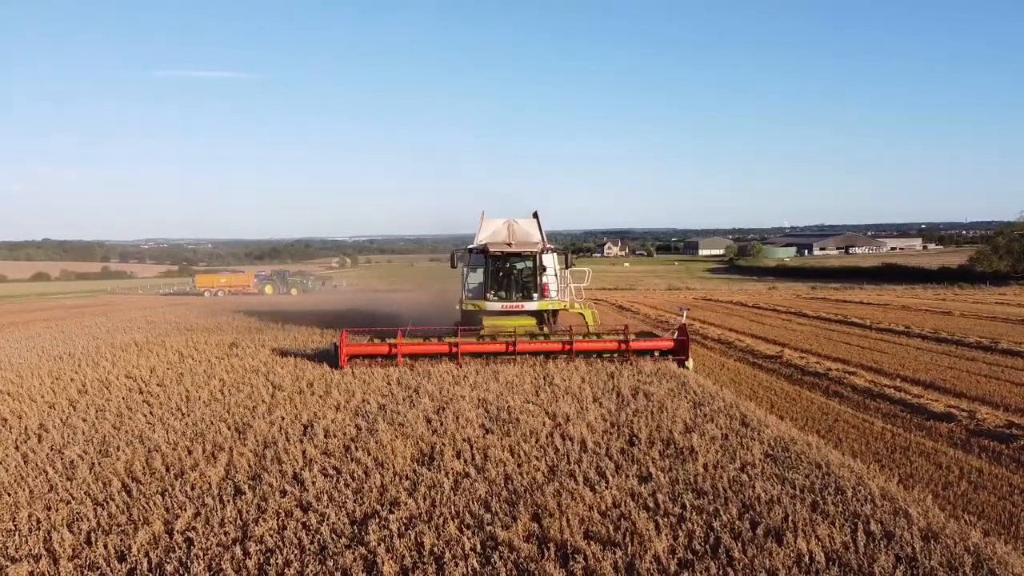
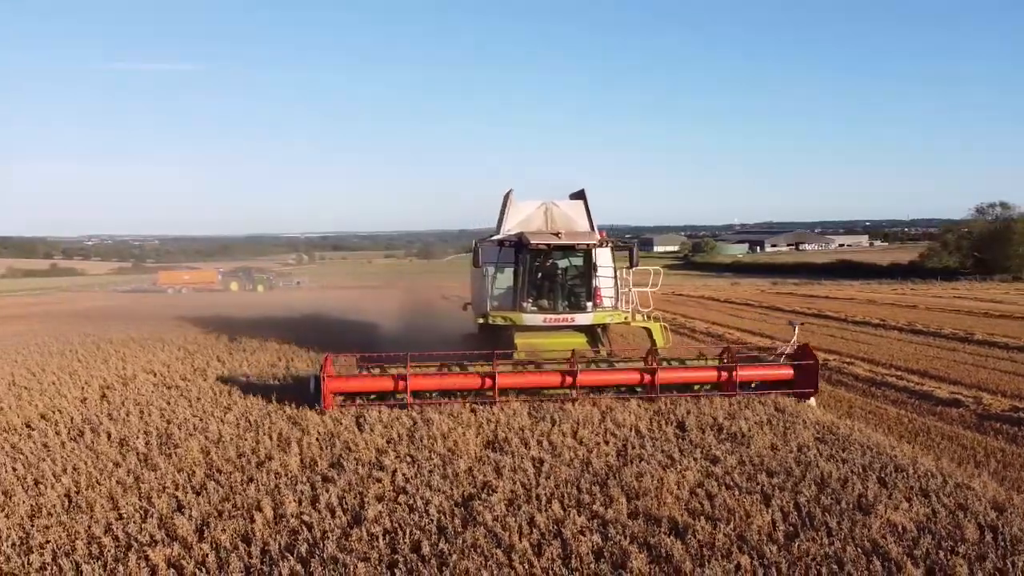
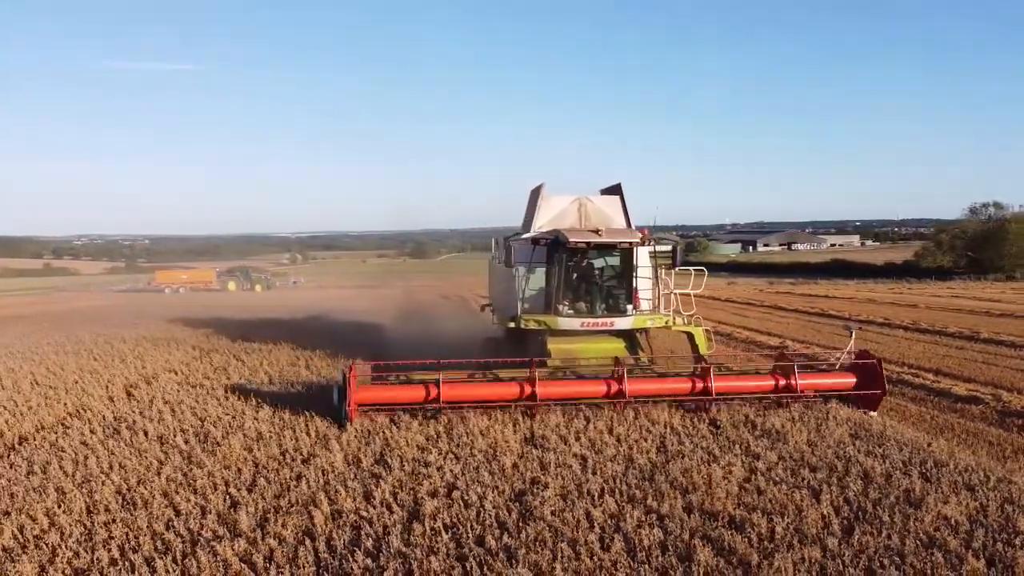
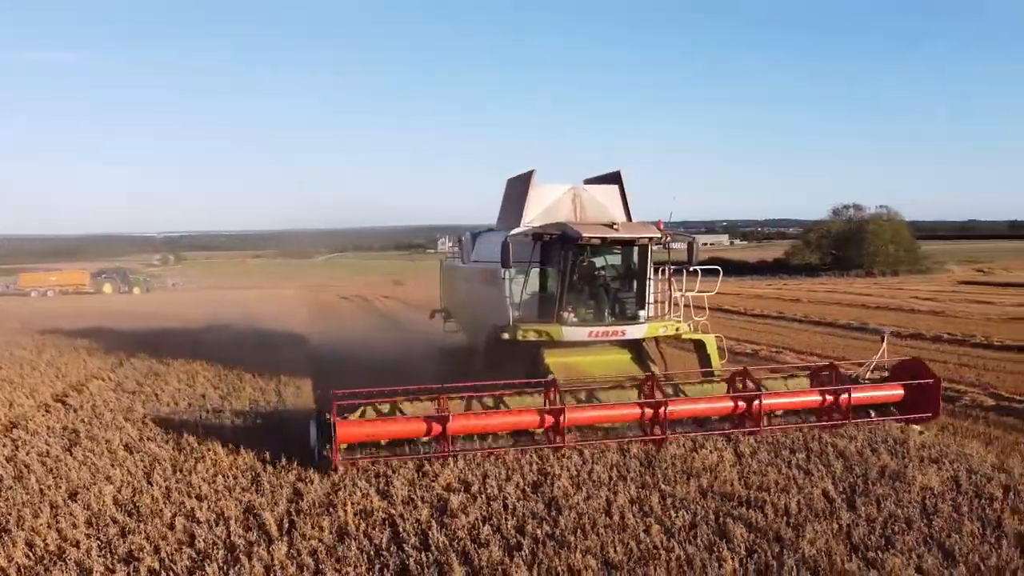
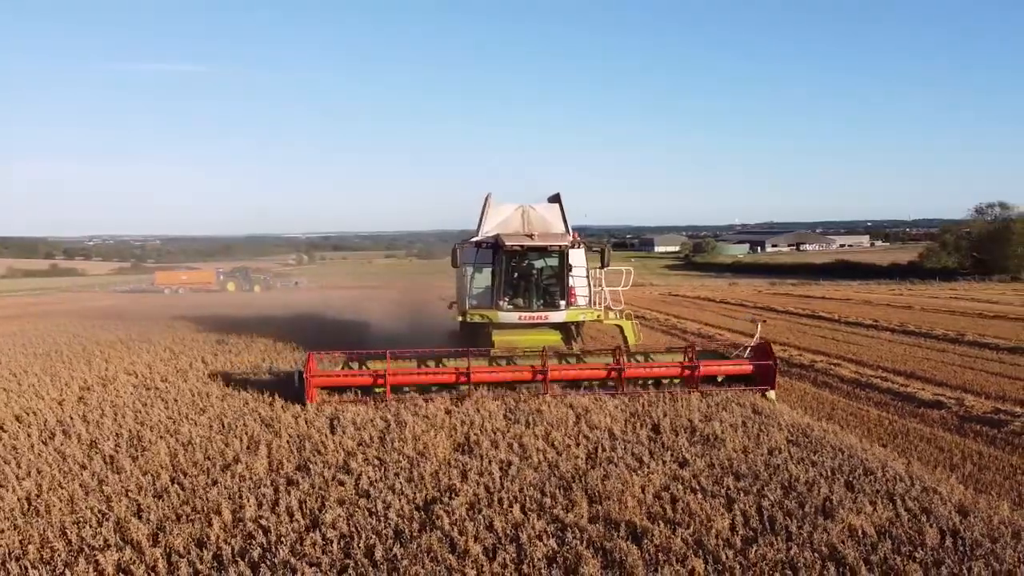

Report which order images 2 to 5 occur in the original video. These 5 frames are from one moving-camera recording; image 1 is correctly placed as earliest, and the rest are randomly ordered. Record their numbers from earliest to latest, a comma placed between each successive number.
5, 2, 3, 4
